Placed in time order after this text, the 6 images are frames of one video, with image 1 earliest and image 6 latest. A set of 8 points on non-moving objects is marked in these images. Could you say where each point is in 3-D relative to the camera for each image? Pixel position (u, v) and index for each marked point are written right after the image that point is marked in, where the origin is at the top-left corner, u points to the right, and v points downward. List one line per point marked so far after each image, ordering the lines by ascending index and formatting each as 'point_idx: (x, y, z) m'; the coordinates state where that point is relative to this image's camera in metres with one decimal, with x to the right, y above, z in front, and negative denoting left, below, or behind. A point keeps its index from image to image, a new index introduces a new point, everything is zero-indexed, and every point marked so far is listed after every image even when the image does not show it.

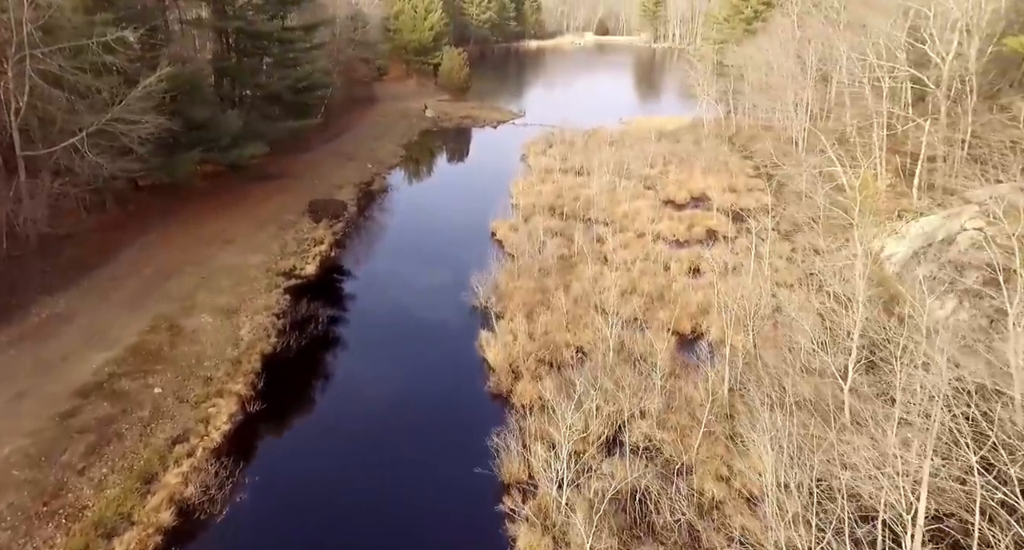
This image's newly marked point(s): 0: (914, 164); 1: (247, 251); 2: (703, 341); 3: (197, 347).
0: (+11.9, +3.3, +19.6) m
1: (-7.4, +0.7, +18.5) m
2: (+4.2, -1.5, +14.6) m
3: (-6.3, -1.4, +13.4) m
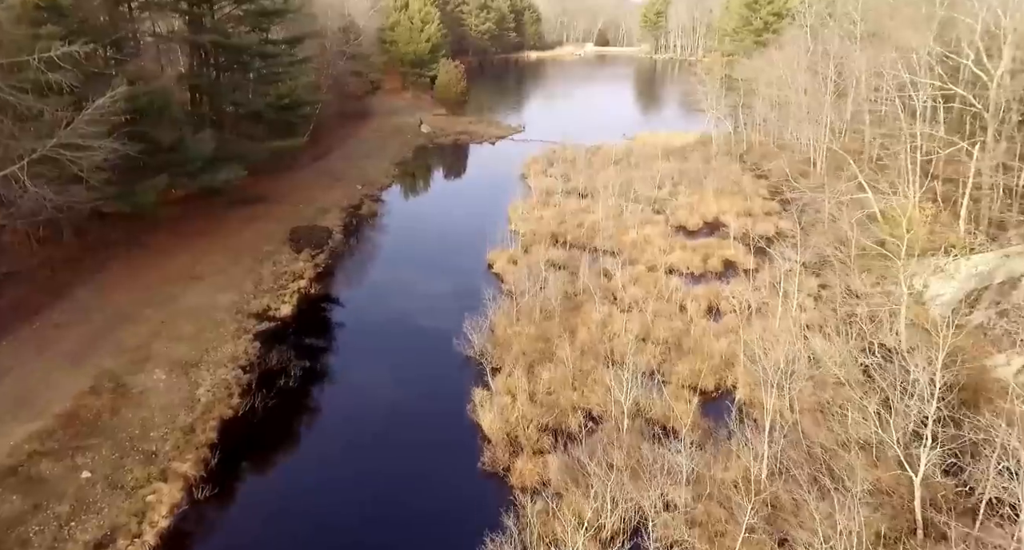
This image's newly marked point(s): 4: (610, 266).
0: (+11.9, +2.3, +17.8) m
1: (-7.4, -0.3, +16.7) m
2: (+4.2, -2.4, +12.8) m
3: (-6.4, -2.4, +11.5) m
4: (+2.8, +0.2, +18.7) m
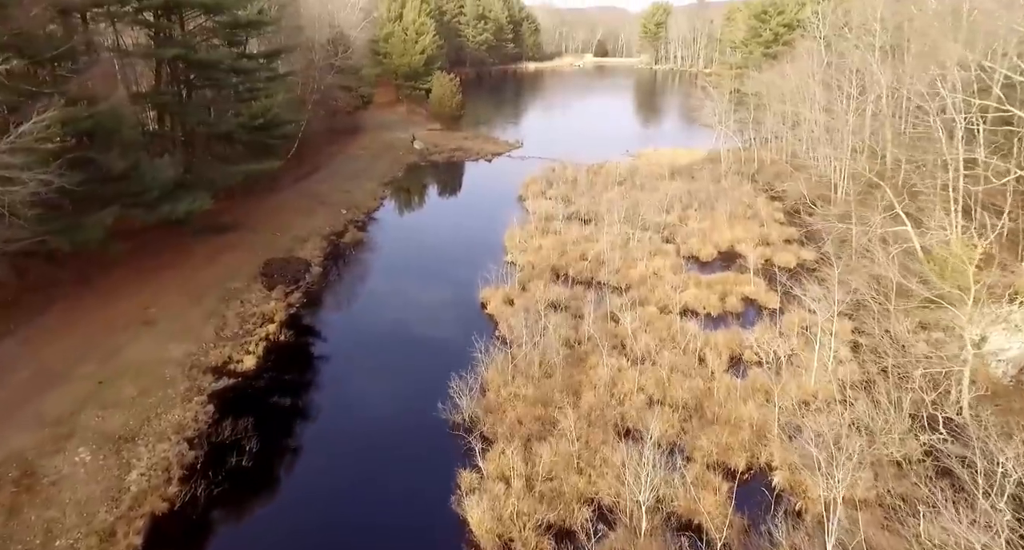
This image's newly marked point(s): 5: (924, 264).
0: (+11.7, +1.2, +15.9) m
1: (-7.5, -1.4, +14.6) m
2: (+4.1, -3.4, +10.7) m
3: (-6.5, -3.3, +9.5) m
4: (+2.7, -0.8, +16.7) m
5: (+9.2, +0.2, +14.8) m
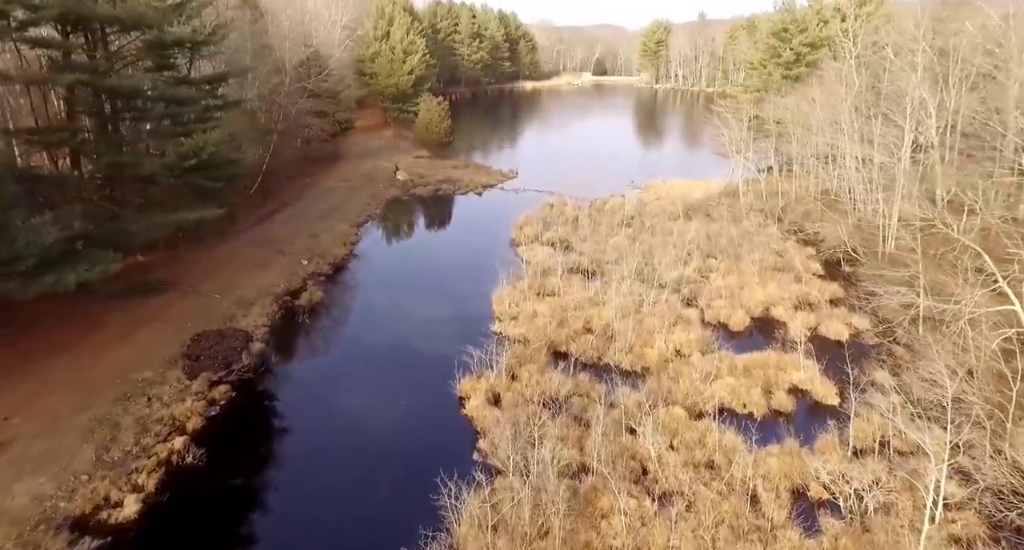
0: (+11.4, -0.5, +12.1) m
1: (-7.8, -3.1, +10.7) m
2: (+3.8, -5.0, +6.8) m
3: (-6.7, -4.9, +5.5) m
4: (+2.4, -2.6, +12.8) m
5: (+8.9, -1.5, +11.0) m
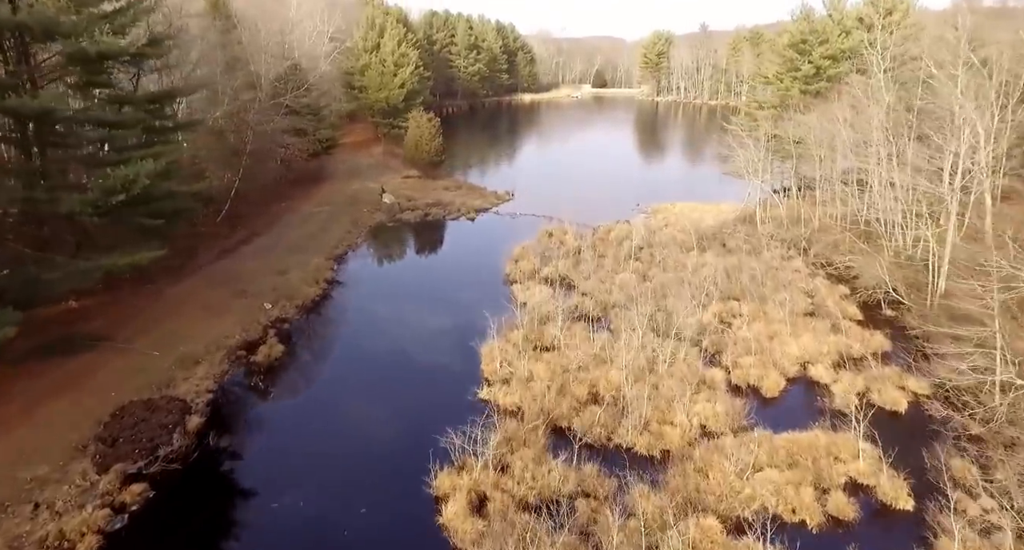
0: (+11.3, -1.6, +9.3) m
1: (-8.0, -4.2, +7.9) m
2: (+3.6, -6.1, +4.0) m
3: (-6.9, -6.0, +2.7) m
4: (+2.2, -3.7, +10.0) m
5: (+8.7, -2.6, +8.3) m
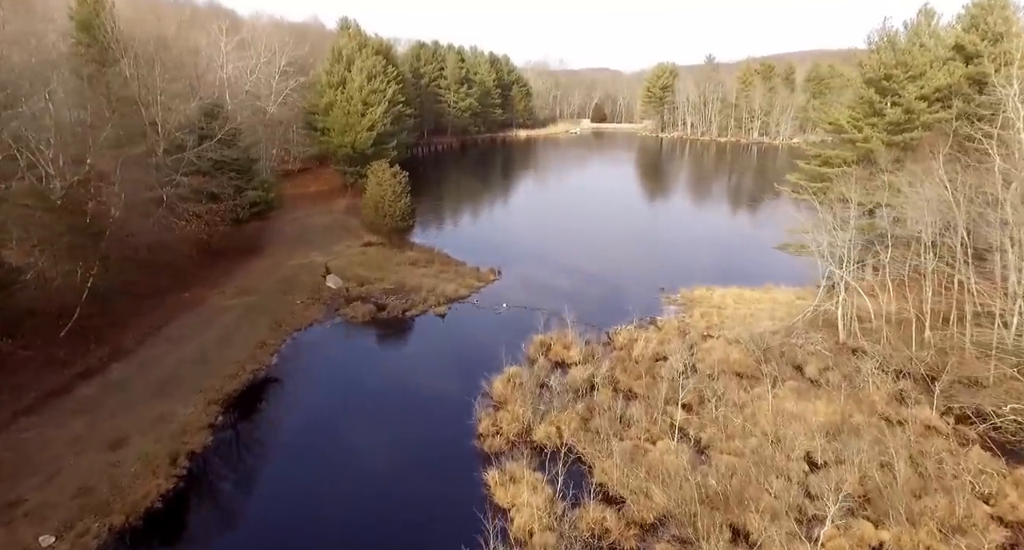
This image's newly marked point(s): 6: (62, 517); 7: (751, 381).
0: (+10.8, -4.5, +1.3) m
1: (-8.4, -7.1, -0.3) m
2: (+3.2, -8.7, -4.3) m
3: (-7.3, -8.6, -5.6) m
4: (+1.7, -6.7, +1.8) m
5: (+8.3, -5.4, +0.2) m
6: (-7.6, -4.1, +11.1) m
7: (+5.9, -2.5, +16.1) m
